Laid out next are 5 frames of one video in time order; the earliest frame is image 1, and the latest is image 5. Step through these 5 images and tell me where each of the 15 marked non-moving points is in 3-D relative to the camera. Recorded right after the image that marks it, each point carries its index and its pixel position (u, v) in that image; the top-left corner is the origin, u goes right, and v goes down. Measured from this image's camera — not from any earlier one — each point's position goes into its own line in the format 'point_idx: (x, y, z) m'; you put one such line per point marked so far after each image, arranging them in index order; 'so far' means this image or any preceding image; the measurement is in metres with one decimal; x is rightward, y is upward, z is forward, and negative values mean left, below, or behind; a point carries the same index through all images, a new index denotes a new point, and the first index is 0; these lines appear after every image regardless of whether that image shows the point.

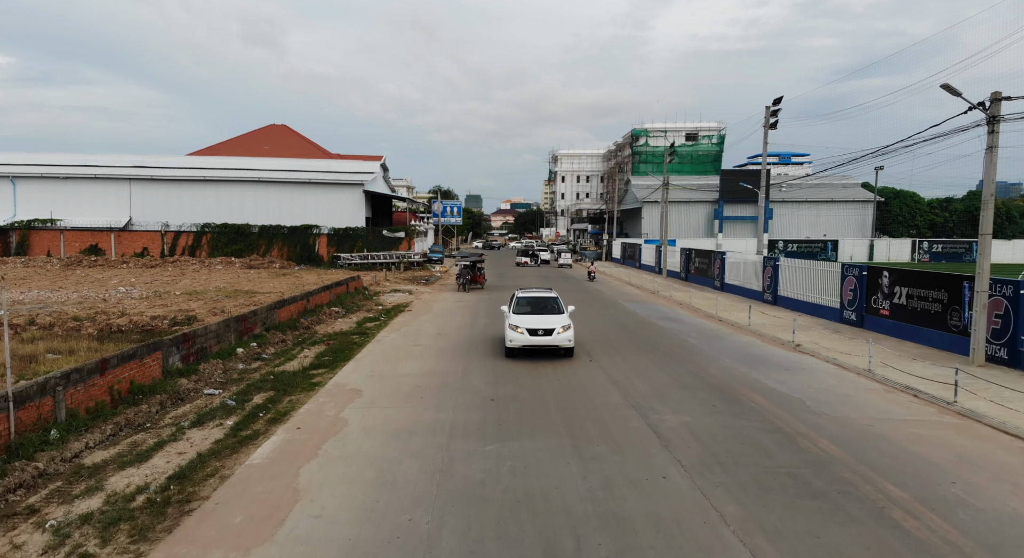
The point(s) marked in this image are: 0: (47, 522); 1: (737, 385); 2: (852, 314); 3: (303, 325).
0: (-5.1, -2.6, +5.6) m
1: (+4.7, -2.2, +10.6) m
2: (+11.3, -1.2, +16.9) m
3: (-6.5, -1.4, +15.9) m
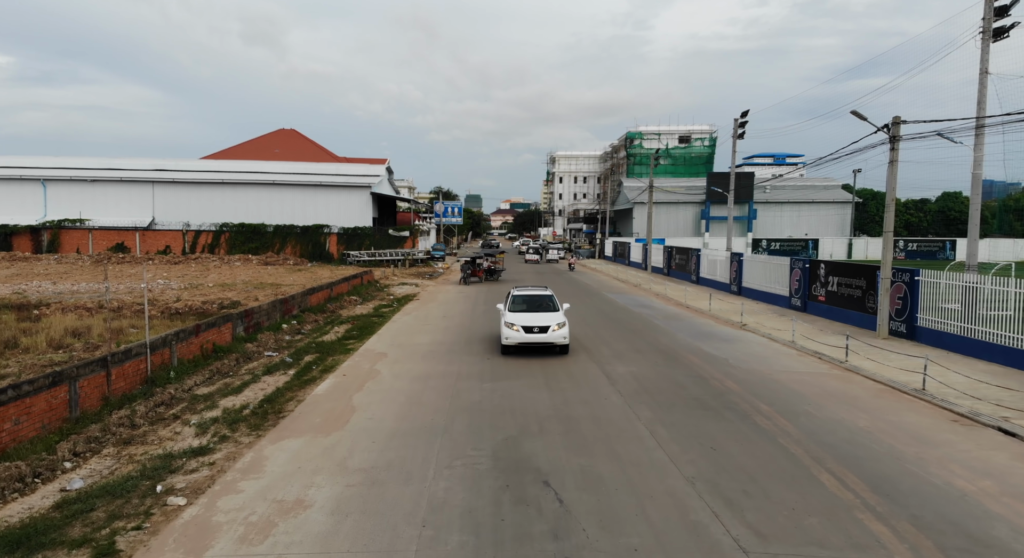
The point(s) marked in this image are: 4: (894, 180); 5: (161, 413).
0: (-5.3, -2.3, +8.4) m
1: (+4.5, -1.9, +13.3) m
2: (+11.1, -0.9, +19.7) m
3: (-6.7, -1.1, +18.7) m
4: (+11.0, +2.9, +14.6) m
5: (-6.0, -2.2, +8.6) m
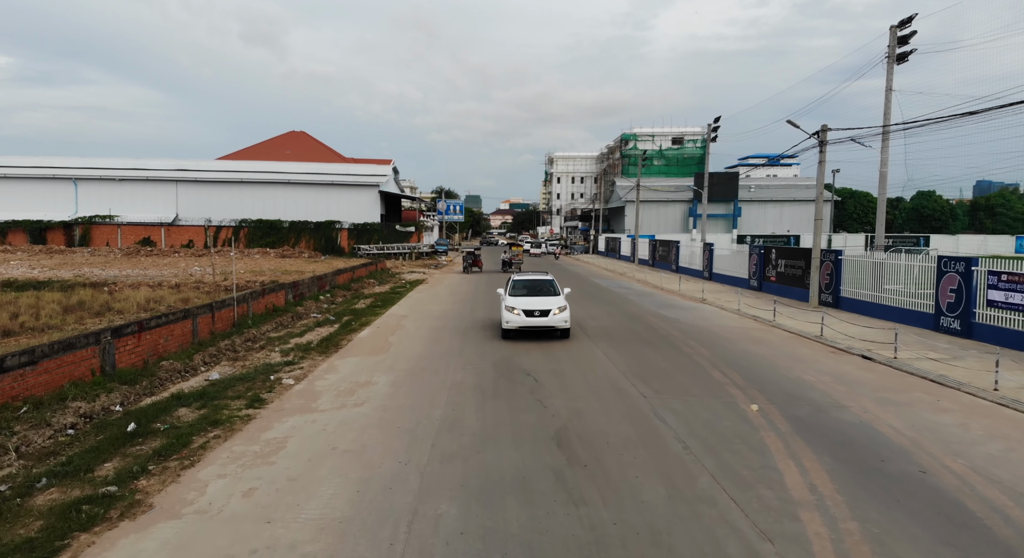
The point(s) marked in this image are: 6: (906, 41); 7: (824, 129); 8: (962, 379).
0: (-5.4, -1.6, +11.5) m
1: (+4.4, -1.2, +16.5) m
2: (+11.0, -0.1, +22.9) m
3: (-6.8, -0.4, +21.9) m
4: (+10.9, +3.6, +17.8) m
5: (-6.1, -1.5, +11.8) m
6: (+13.1, +8.0, +16.9) m
7: (+11.1, +5.3, +18.0) m
8: (+8.5, -1.9, +9.5) m
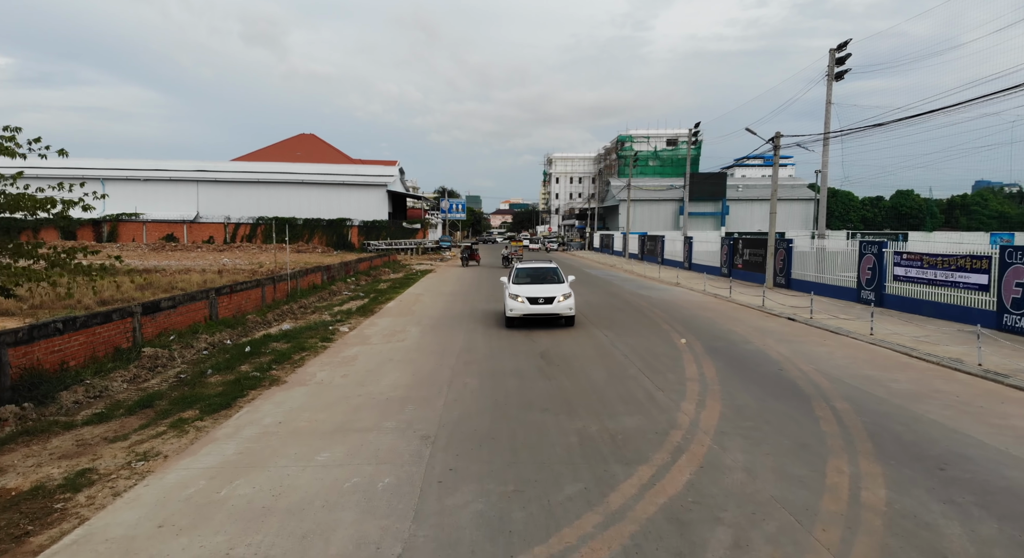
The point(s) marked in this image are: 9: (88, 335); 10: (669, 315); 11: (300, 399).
0: (-5.4, -1.0, +14.6) m
1: (+4.4, -0.6, +19.6) m
2: (+11.0, +0.5, +26.0) m
3: (-6.9, +0.2, +24.9) m
4: (+10.9, +4.2, +20.9) m
5: (-6.1, -0.9, +14.8) m
6: (+13.1, +8.6, +20.0) m
7: (+11.1, +6.0, +21.0) m
8: (+8.4, -1.2, +12.6) m
9: (-6.8, -0.9, +8.2) m
10: (+4.6, -1.0, +14.8) m
11: (-3.0, -1.7, +7.3) m
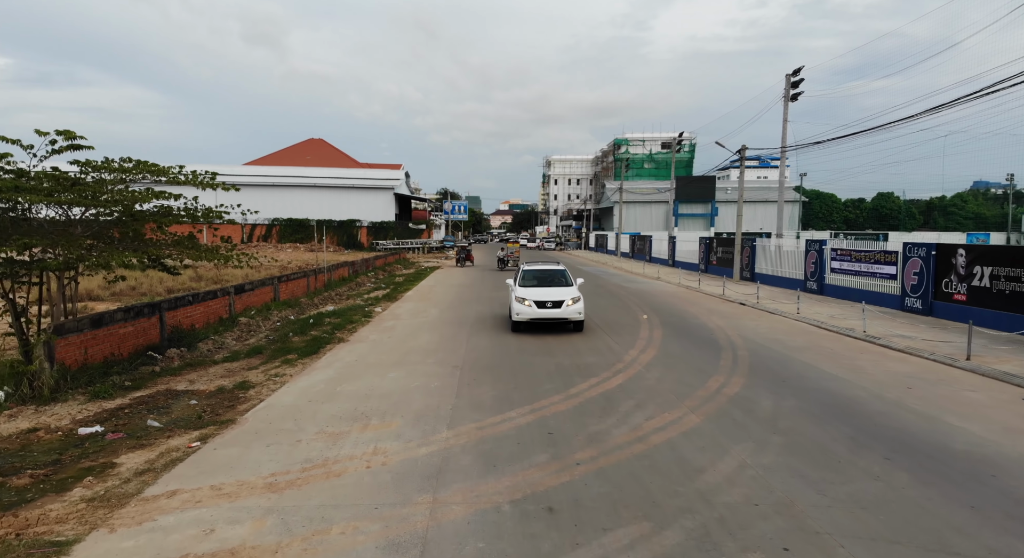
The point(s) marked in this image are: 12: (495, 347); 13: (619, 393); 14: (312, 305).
0: (-5.4, -0.7, +17.7) m
1: (+4.4, -0.3, +22.7) m
2: (+10.9, +0.8, +29.1) m
3: (-6.9, +0.5, +28.0) m
4: (+10.9, +4.5, +24.0) m
5: (-6.1, -0.6, +17.9) m
6: (+13.1, +8.9, +23.1) m
7: (+11.1, +6.3, +24.1) m
8: (+8.4, -0.9, +15.7) m
9: (-6.8, -0.6, +11.3) m
10: (+4.6, -0.7, +17.9) m
11: (-3.0, -1.4, +10.4) m
12: (-0.4, -1.4, +10.7) m
13: (+1.6, -1.7, +7.5) m
14: (-6.2, -0.8, +15.6) m
